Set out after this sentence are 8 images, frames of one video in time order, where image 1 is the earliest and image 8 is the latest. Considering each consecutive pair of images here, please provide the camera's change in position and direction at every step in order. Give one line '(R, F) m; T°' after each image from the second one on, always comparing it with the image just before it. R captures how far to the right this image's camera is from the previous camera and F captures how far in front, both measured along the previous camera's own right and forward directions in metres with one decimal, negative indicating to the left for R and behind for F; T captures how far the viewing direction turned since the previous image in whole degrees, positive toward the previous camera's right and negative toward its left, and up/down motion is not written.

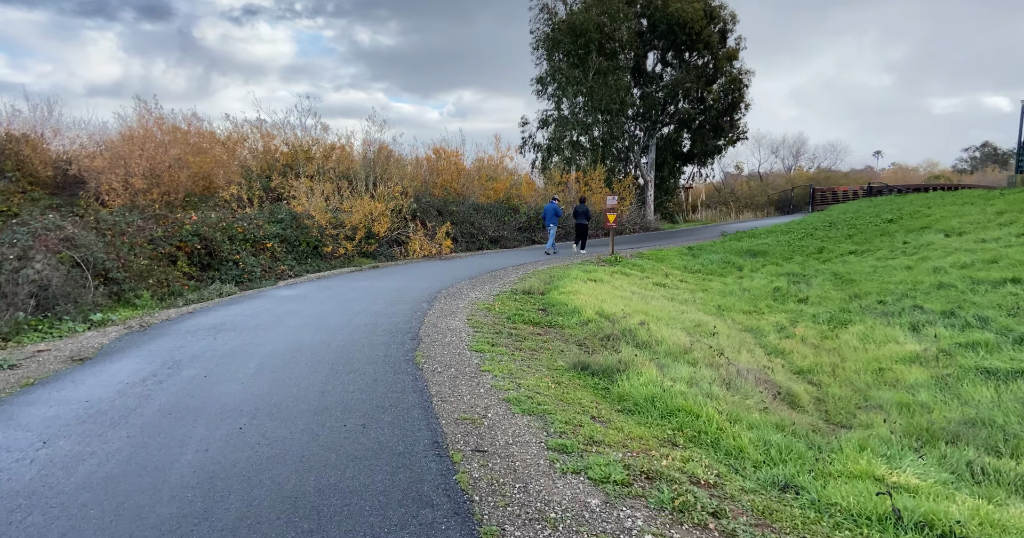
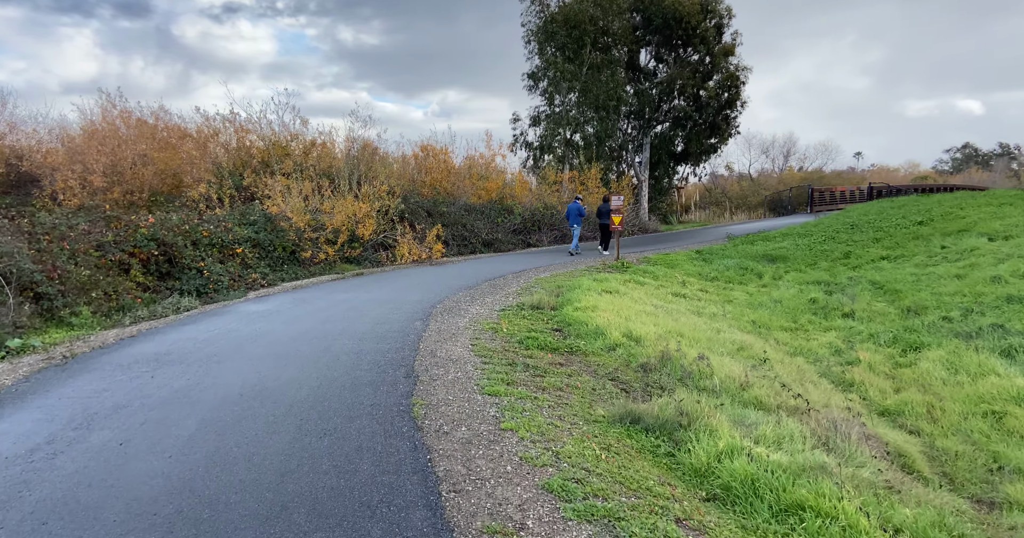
(-0.3, +1.4) m; +1°
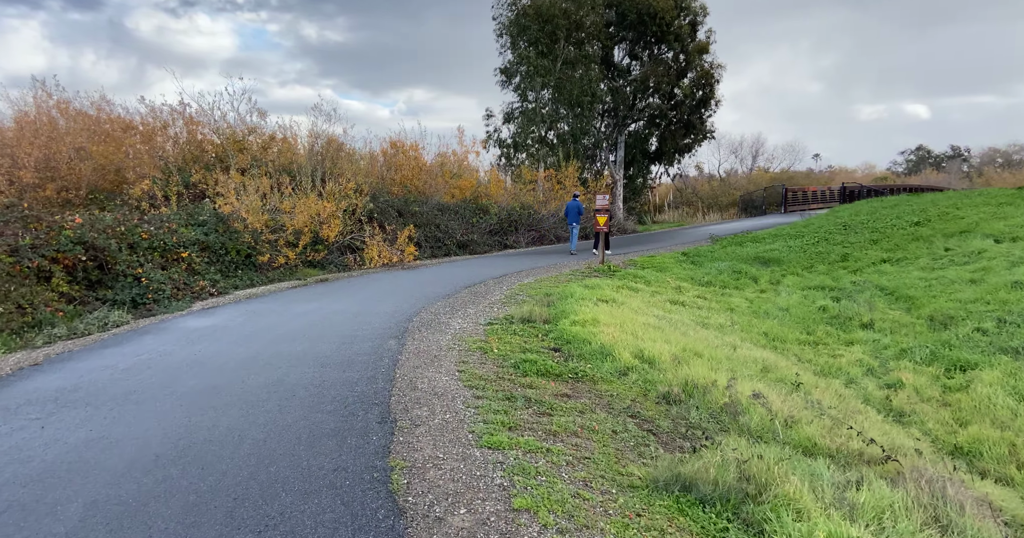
(-0.2, +1.1) m; +3°
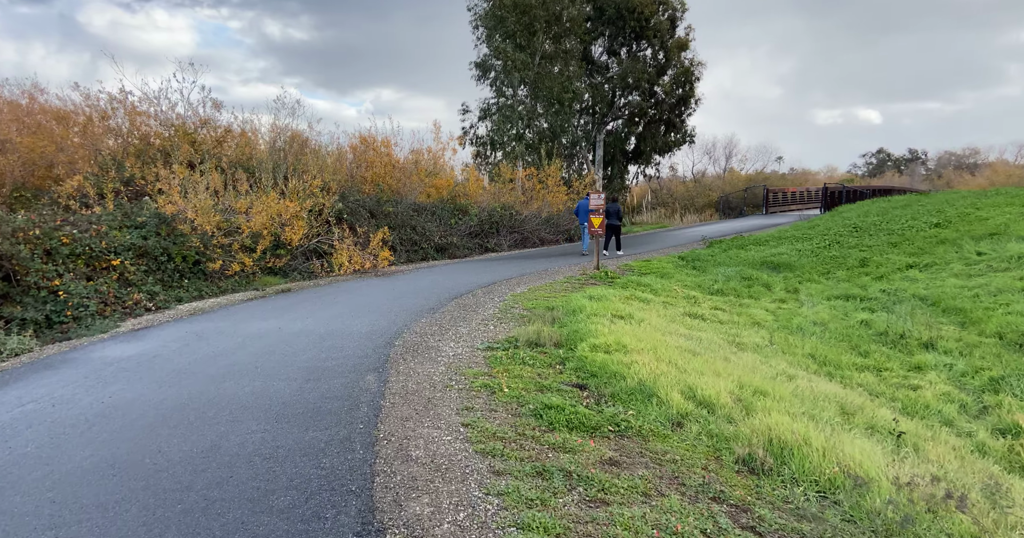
(-0.4, +1.5) m; +3°
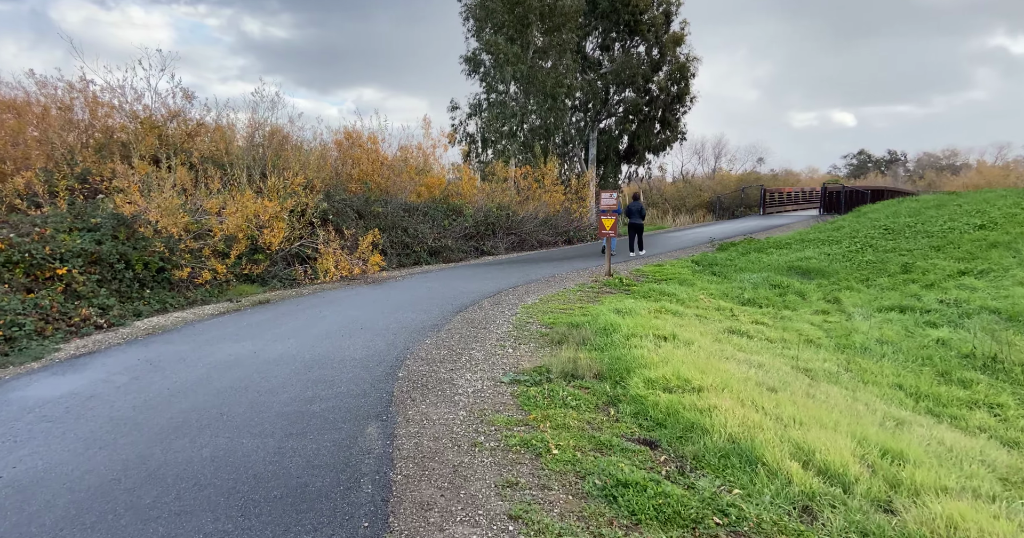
(-0.4, +1.3) m; +1°
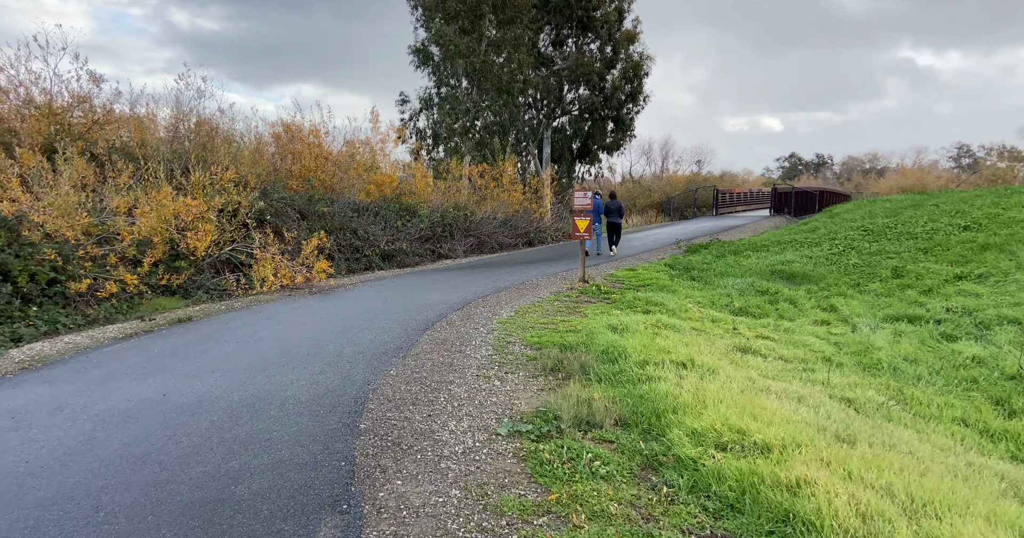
(-0.4, +1.3) m; +5°
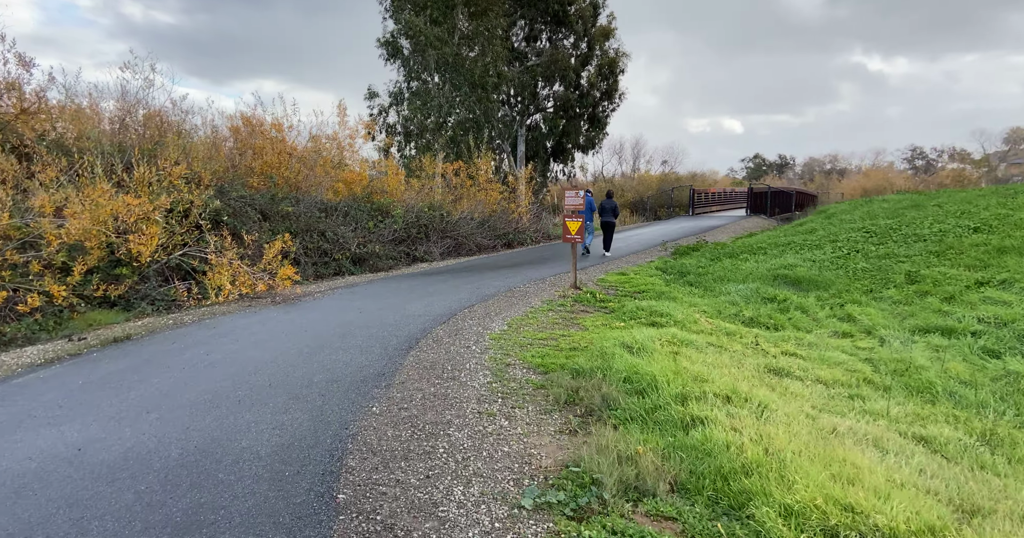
(-0.3, +1.0) m; +3°
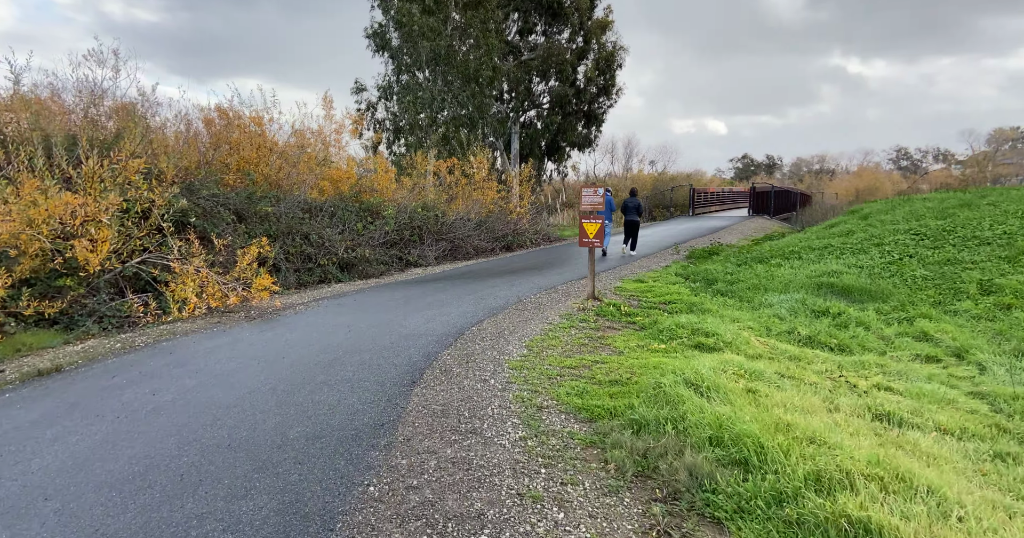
(-0.4, +1.4) m; +1°
